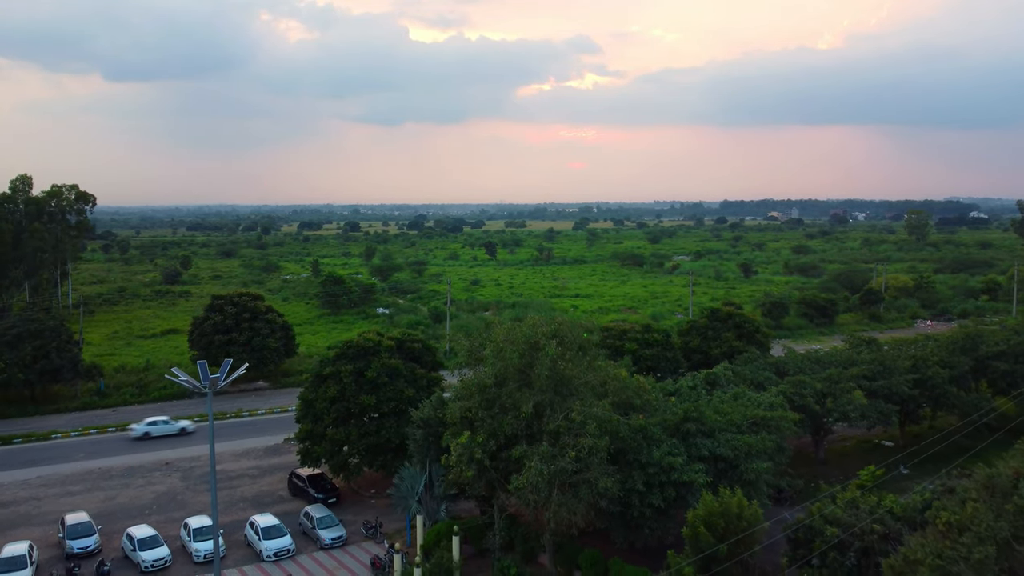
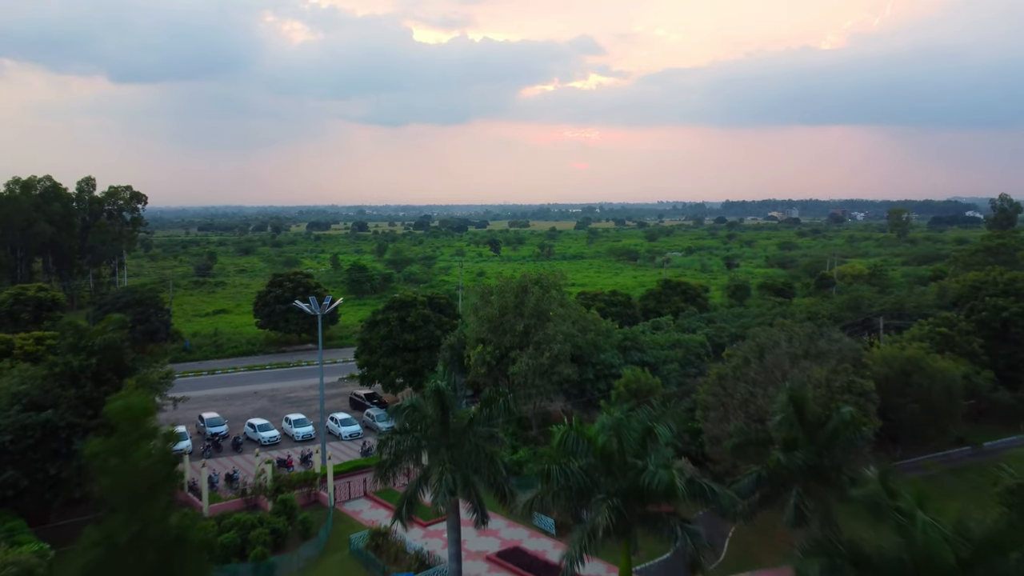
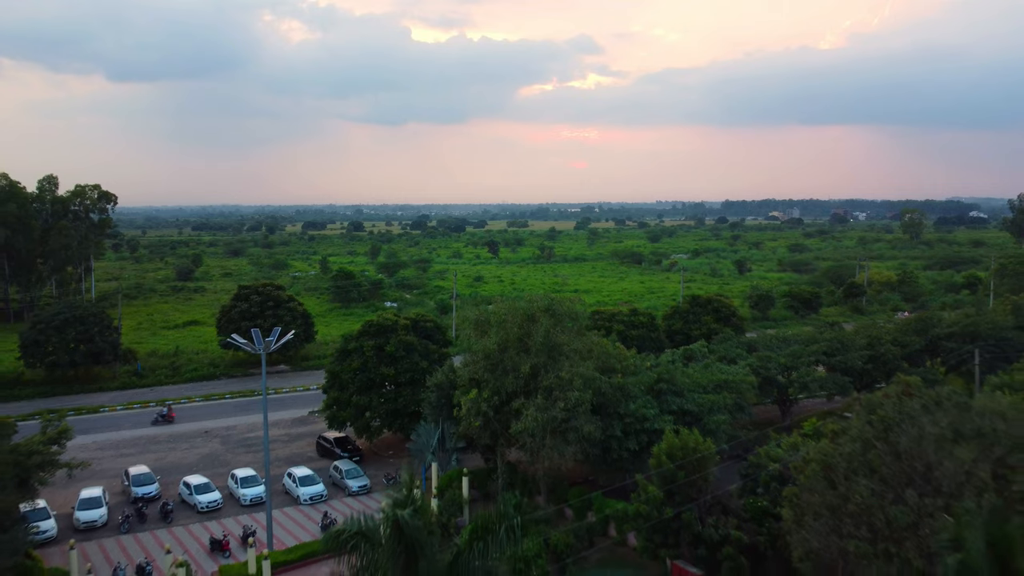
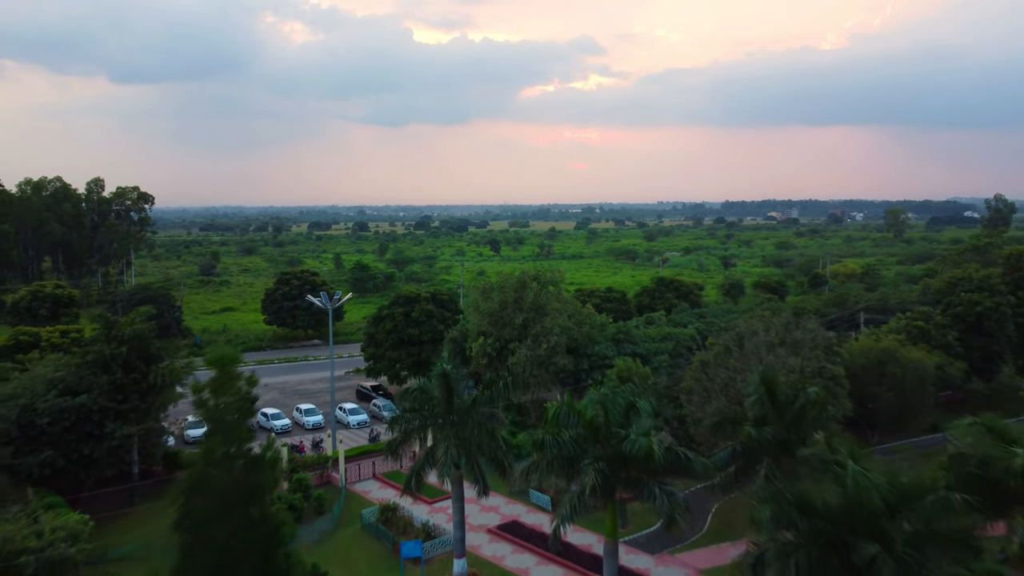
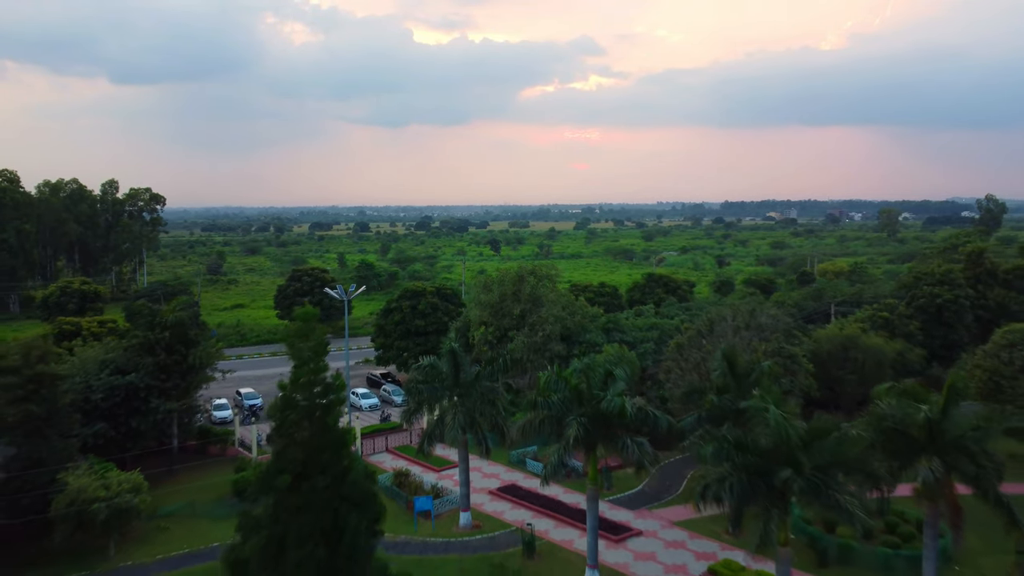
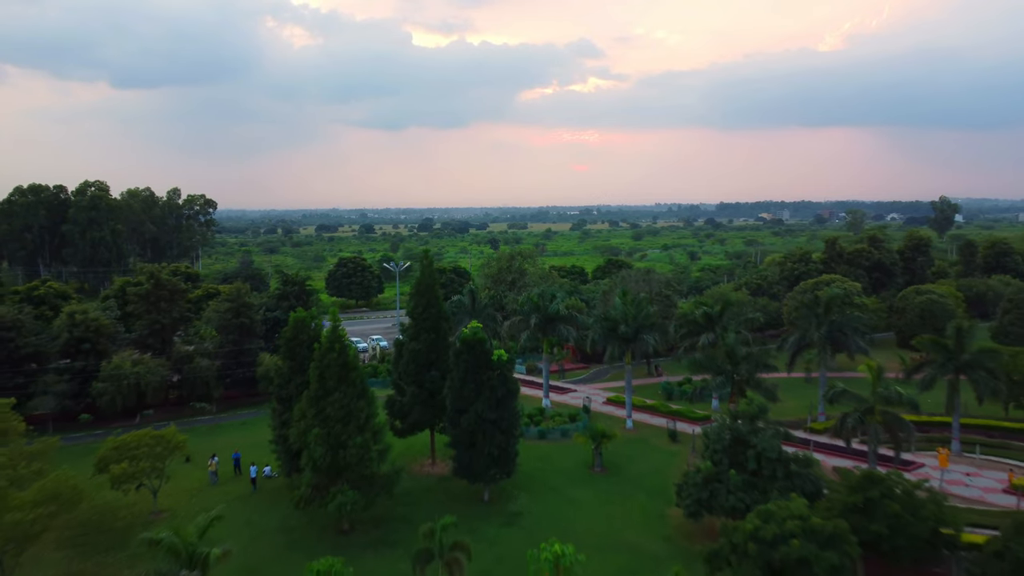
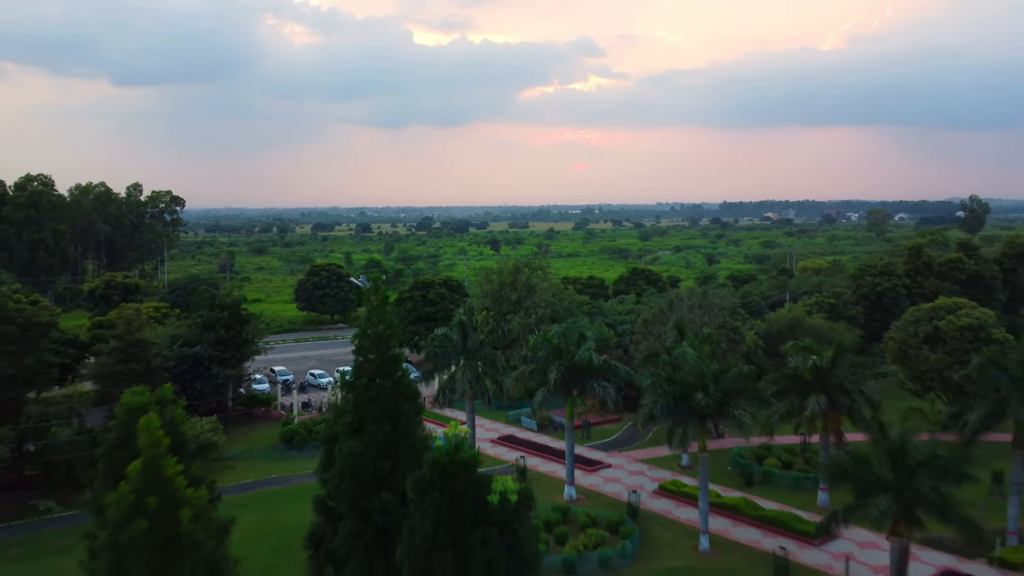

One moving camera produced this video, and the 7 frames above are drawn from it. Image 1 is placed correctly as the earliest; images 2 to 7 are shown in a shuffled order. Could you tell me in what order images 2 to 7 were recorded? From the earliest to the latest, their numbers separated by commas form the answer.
3, 2, 4, 5, 7, 6
